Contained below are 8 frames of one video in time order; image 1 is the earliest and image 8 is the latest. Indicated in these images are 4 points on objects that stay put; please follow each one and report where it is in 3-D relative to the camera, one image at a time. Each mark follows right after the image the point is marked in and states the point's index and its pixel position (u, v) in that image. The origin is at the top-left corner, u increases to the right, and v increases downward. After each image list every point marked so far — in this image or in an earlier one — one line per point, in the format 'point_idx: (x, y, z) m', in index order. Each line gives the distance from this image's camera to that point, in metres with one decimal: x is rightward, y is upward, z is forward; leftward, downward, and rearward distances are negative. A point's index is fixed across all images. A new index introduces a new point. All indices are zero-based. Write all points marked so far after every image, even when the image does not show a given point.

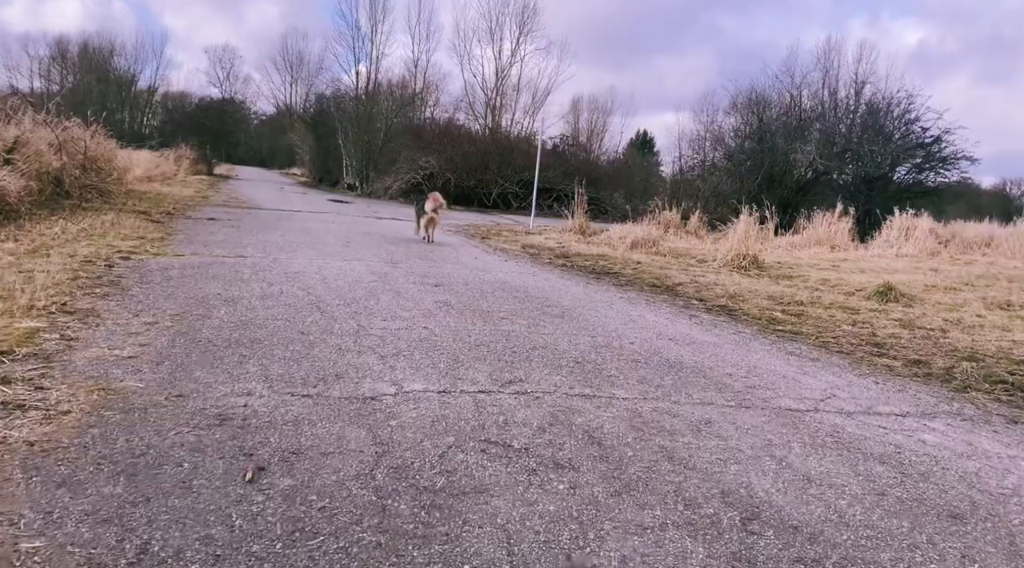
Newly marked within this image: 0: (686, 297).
0: (+1.8, -0.2, +7.0) m
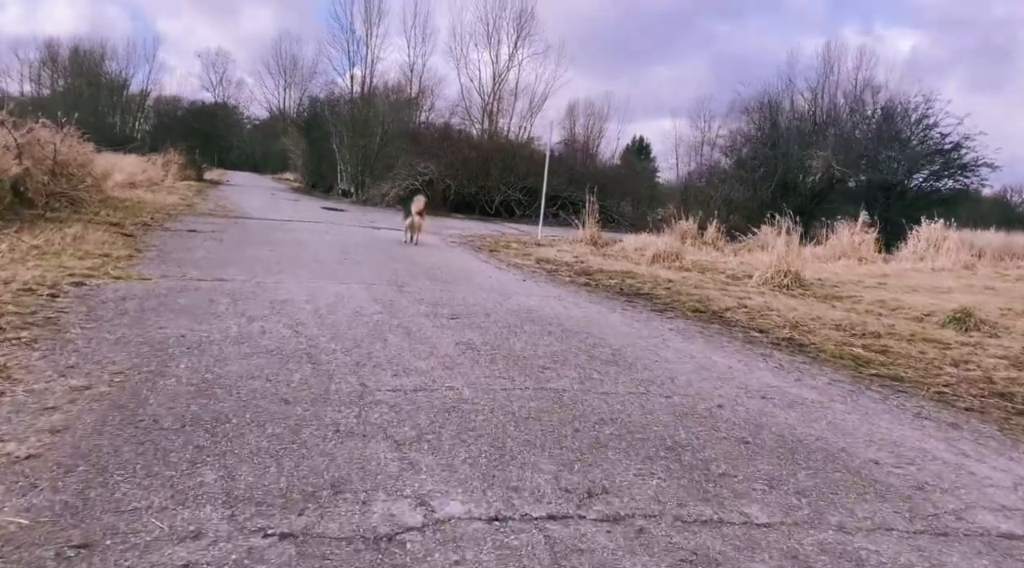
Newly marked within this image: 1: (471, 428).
0: (+2.1, -0.4, +6.0) m
1: (-0.2, -0.6, +2.7) m
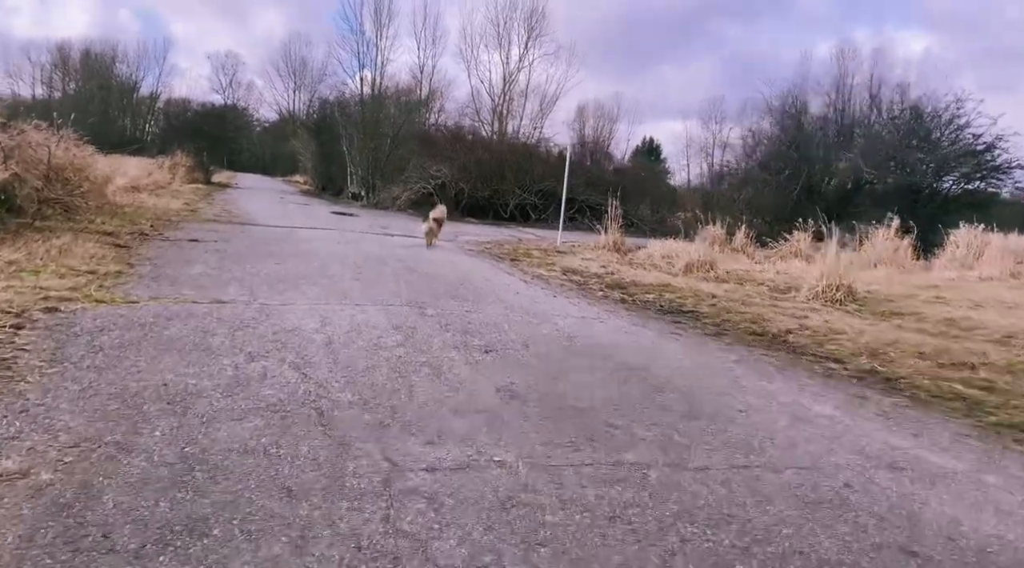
0: (+2.3, -0.6, +5.2) m
1: (+0.1, -0.7, +2.0) m
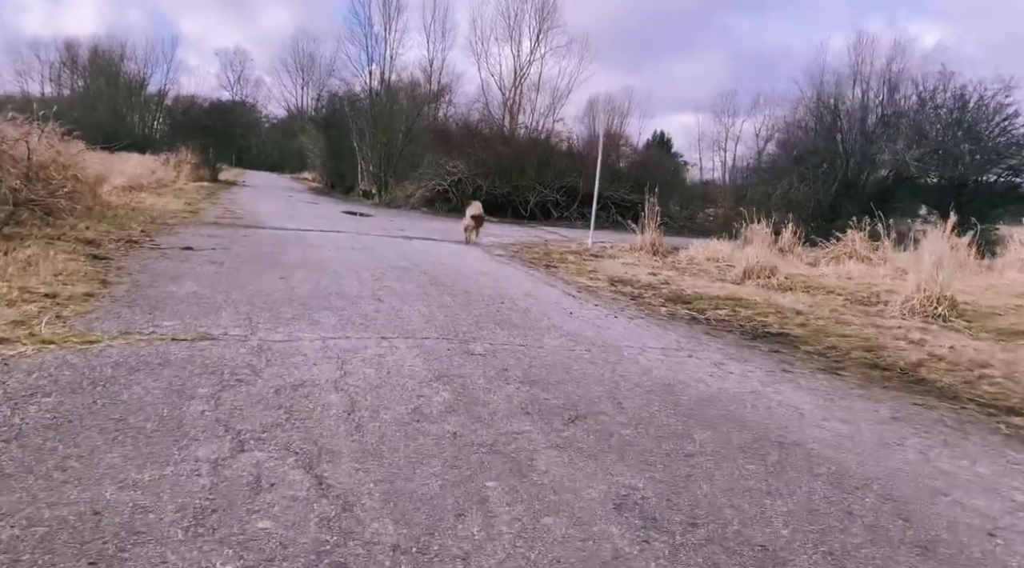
0: (+2.8, -0.7, +4.0) m
1: (+0.5, -0.9, +0.8) m
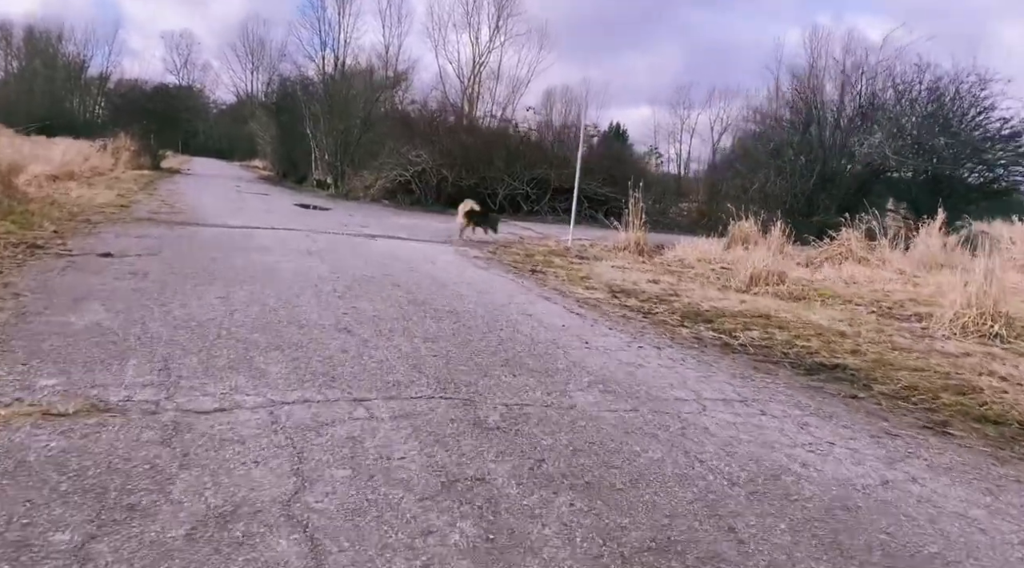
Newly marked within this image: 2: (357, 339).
0: (+2.9, -0.9, +3.0) m
1: (+0.8, -1.2, -0.4) m
2: (-1.0, -0.3, +4.2) m
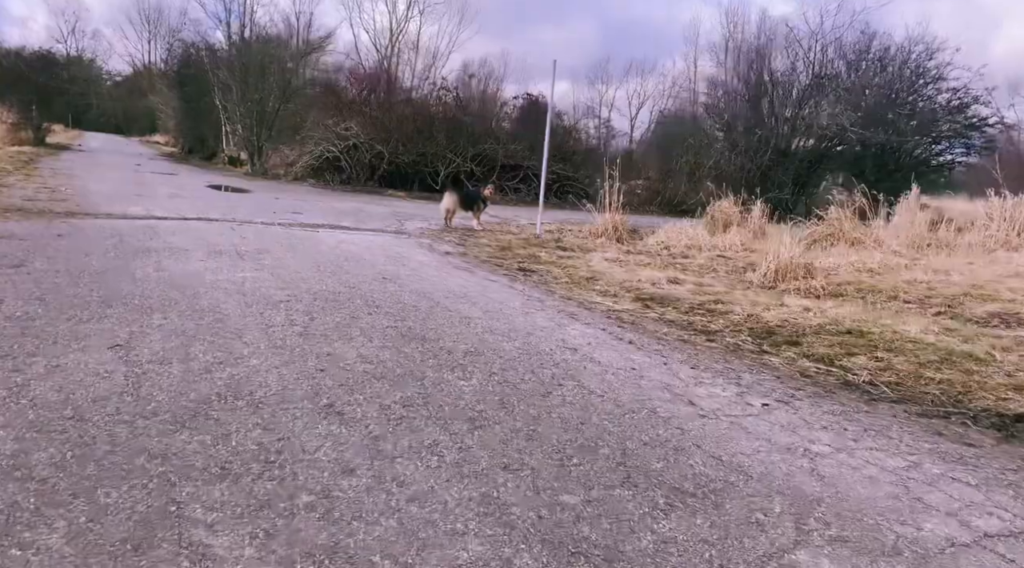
0: (+3.5, -1.1, +1.7) m
1: (+1.8, -1.5, -1.9) m
2: (-0.5, -0.6, +2.4) m
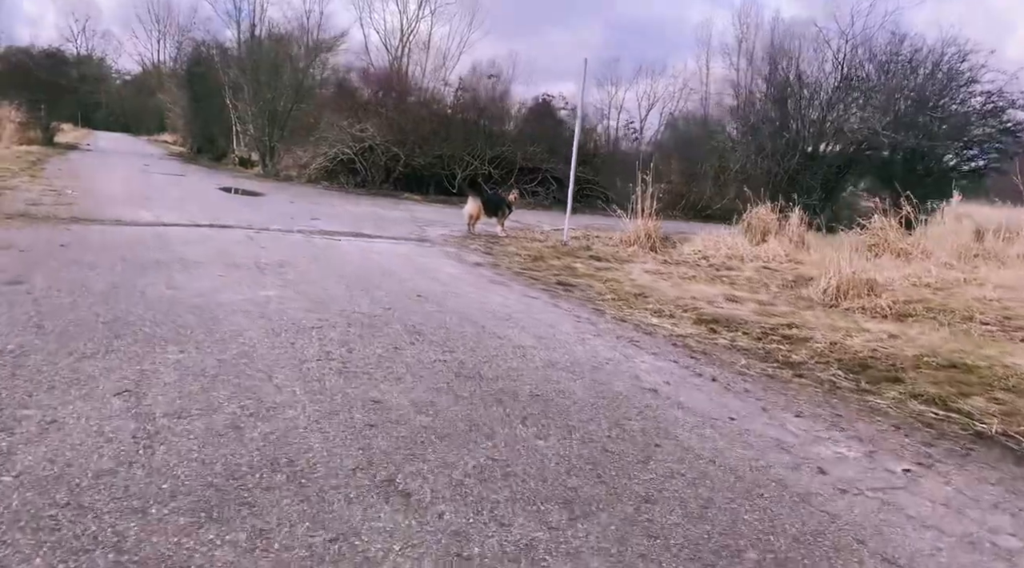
0: (+3.8, -1.3, +1.0) m
1: (+2.1, -1.7, -2.5) m
2: (-0.2, -0.7, +1.9) m
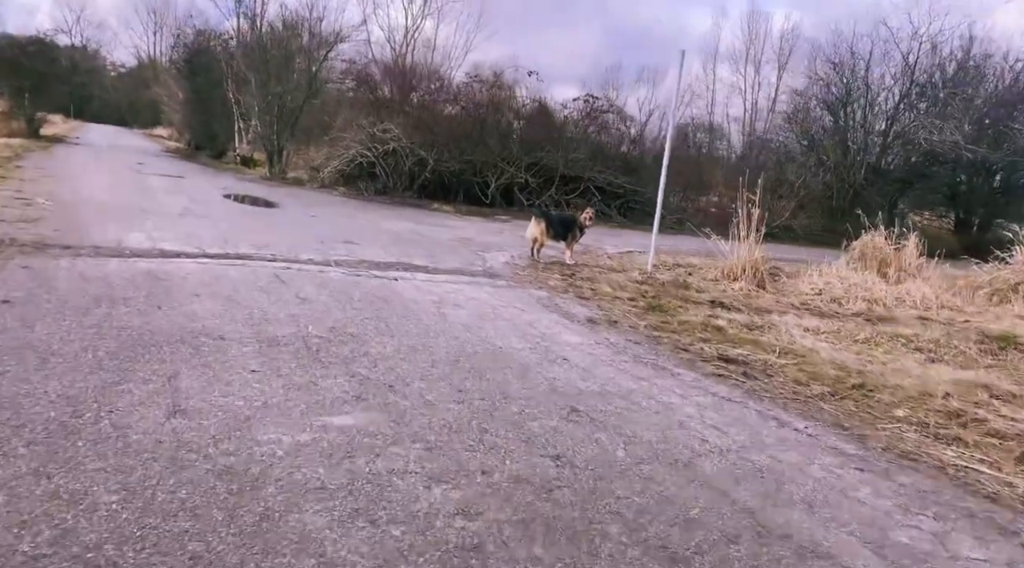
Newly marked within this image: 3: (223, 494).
0: (+5.0, -1.9, -1.1) m
1: (+3.3, -2.3, -4.7) m
2: (+1.0, -1.3, -0.4) m
3: (-0.9, -0.7, +2.2) m
